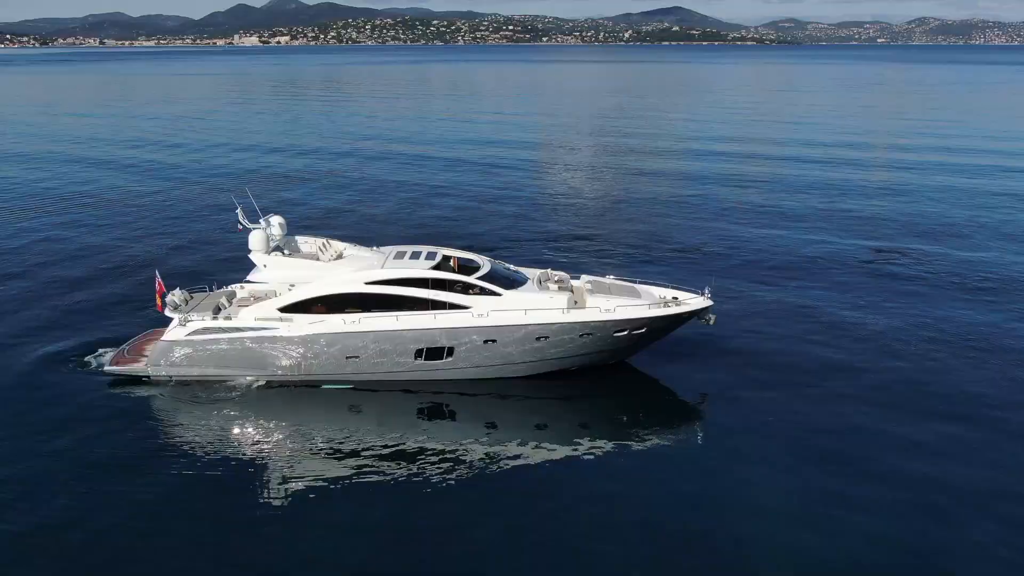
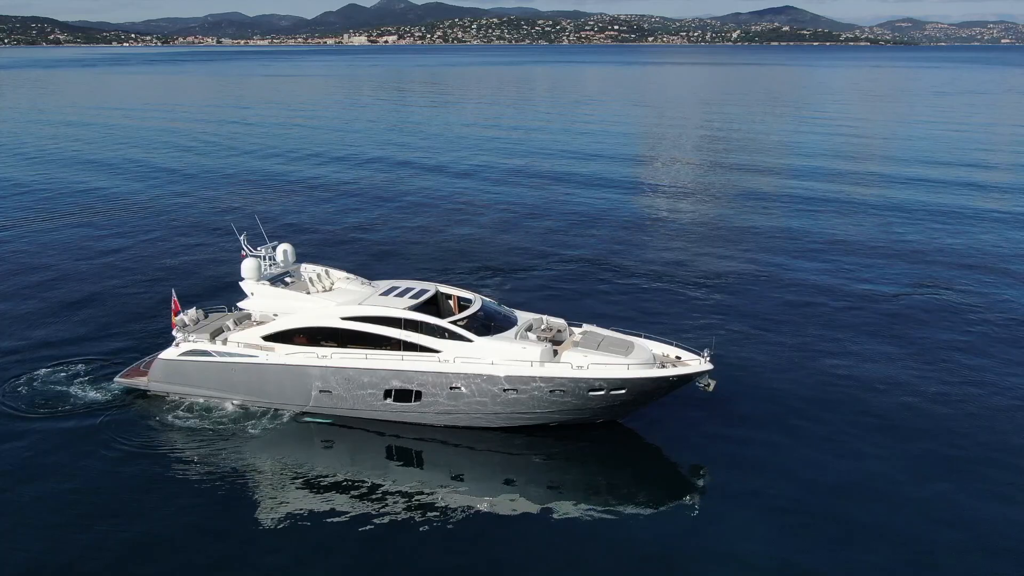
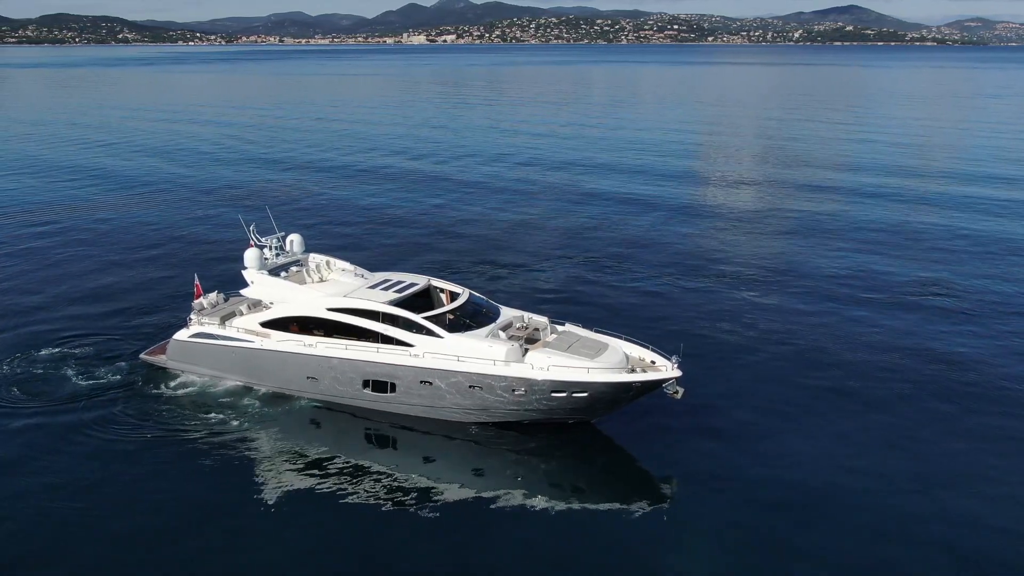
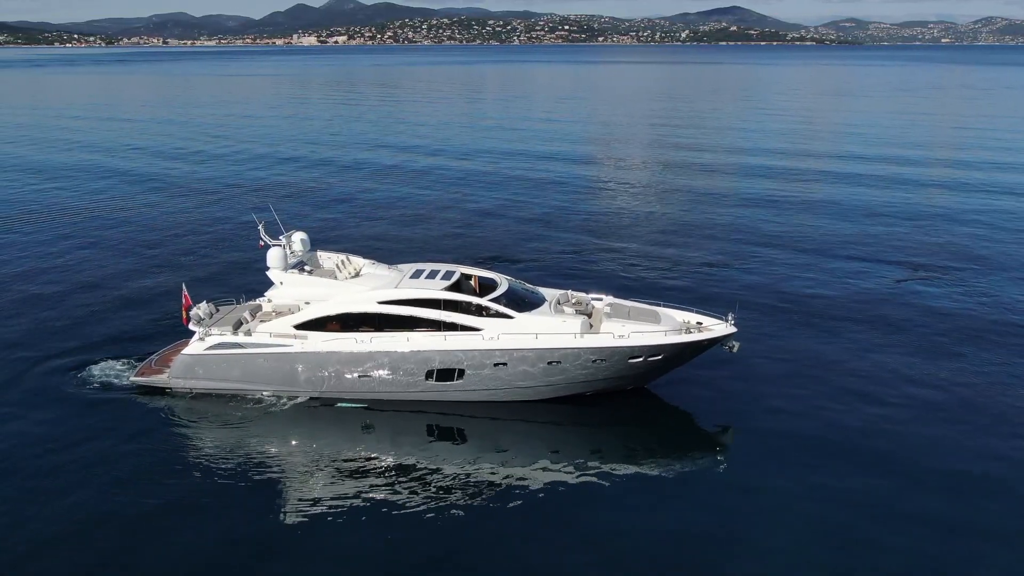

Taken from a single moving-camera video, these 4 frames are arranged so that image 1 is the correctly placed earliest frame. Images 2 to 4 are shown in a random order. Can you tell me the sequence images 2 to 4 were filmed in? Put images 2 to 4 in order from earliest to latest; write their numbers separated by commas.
4, 2, 3
